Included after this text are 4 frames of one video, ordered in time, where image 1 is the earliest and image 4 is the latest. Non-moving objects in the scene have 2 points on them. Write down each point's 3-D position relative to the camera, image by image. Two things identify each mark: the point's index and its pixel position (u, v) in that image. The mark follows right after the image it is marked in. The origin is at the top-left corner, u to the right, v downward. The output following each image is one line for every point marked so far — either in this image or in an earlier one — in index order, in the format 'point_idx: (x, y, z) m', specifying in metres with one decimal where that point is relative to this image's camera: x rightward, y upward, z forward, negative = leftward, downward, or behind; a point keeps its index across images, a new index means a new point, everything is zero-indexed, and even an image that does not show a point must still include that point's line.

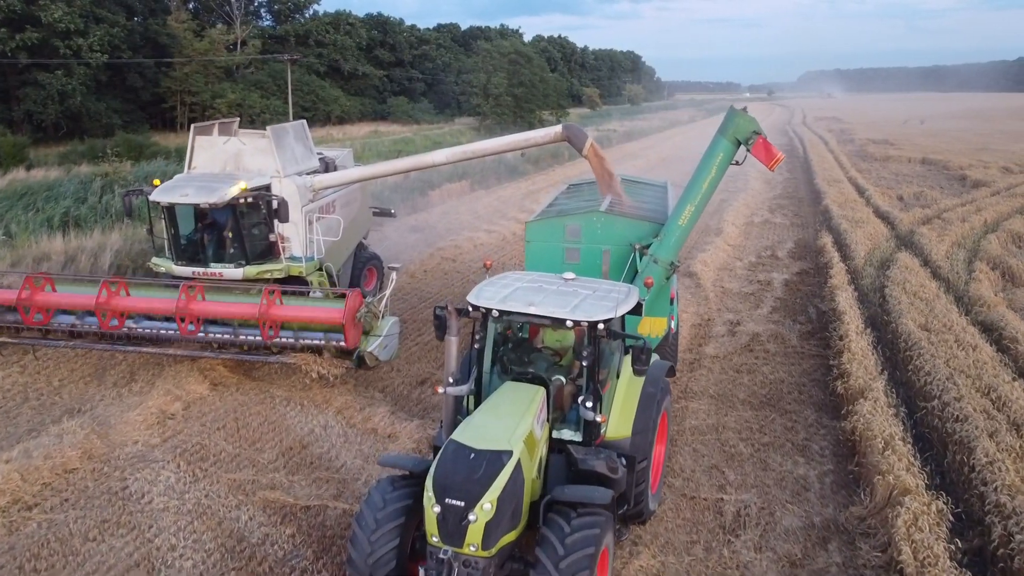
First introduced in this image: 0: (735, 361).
0: (+2.4, -0.8, +8.9) m
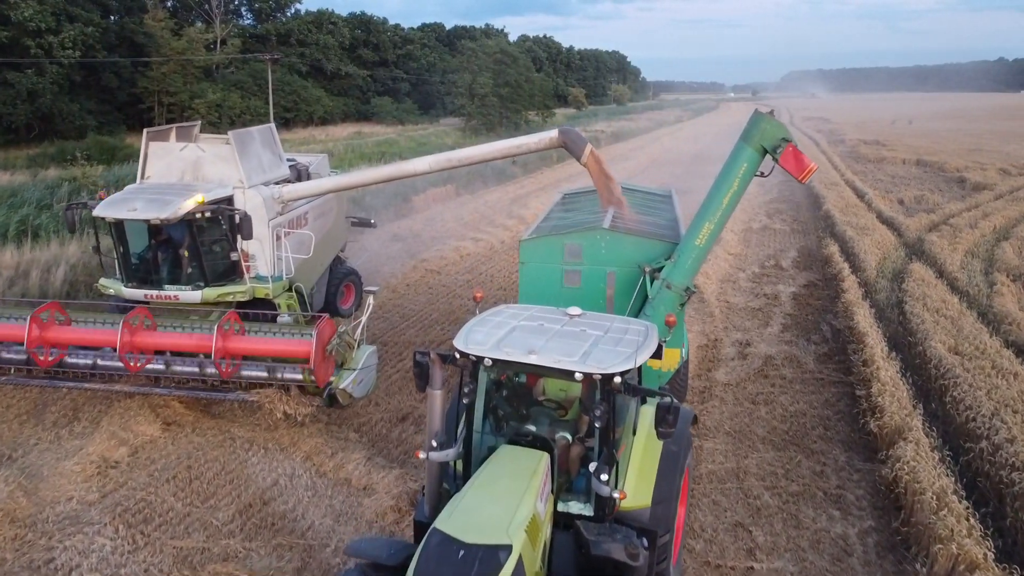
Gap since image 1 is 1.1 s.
0: (+2.4, -1.0, +8.0) m
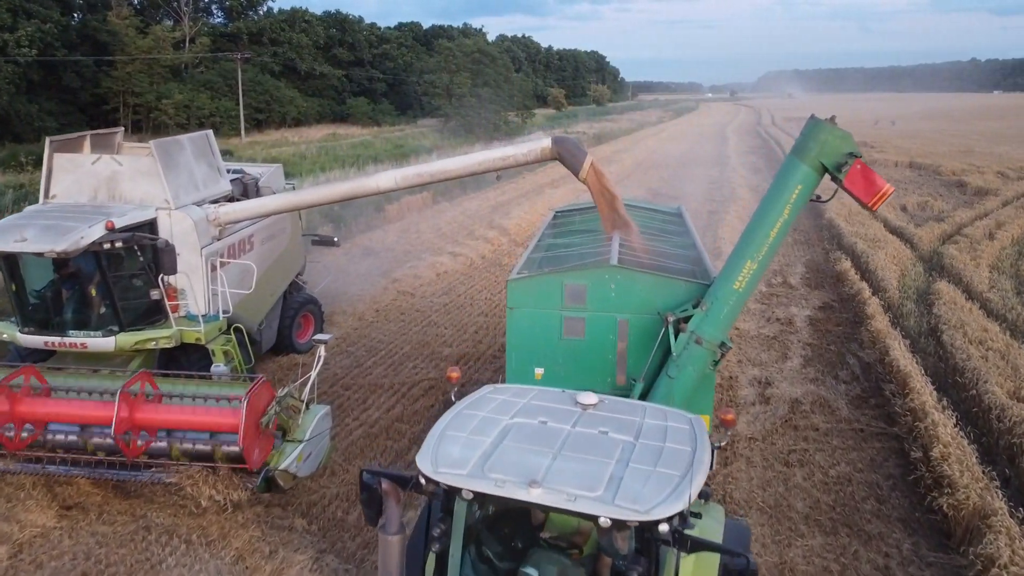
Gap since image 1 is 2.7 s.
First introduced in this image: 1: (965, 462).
0: (+2.2, -1.3, +6.8) m
1: (+3.2, -1.2, +5.8) m
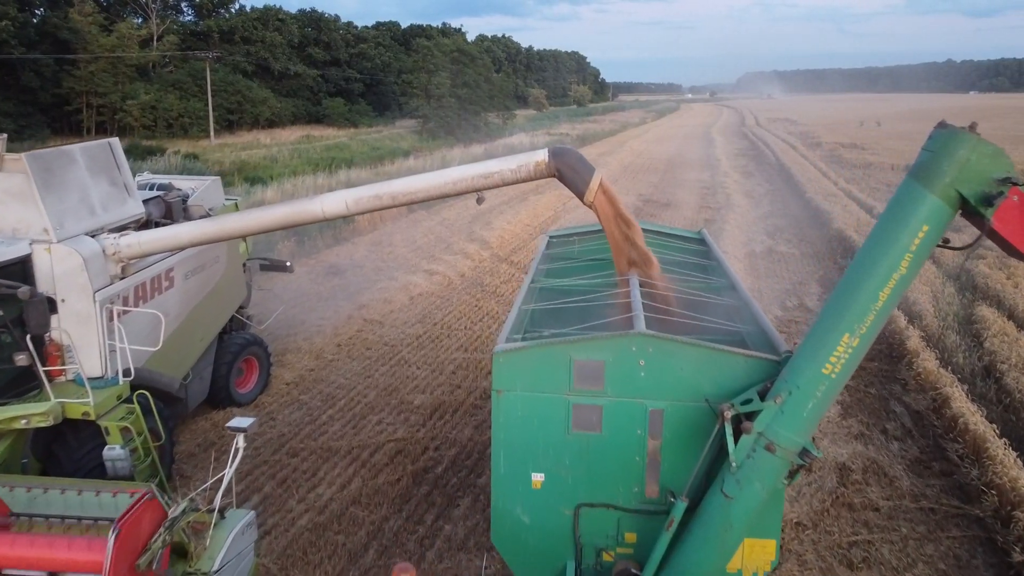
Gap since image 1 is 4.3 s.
0: (+2.1, -1.6, +5.4) m
1: (+3.2, -1.6, +4.4) m
